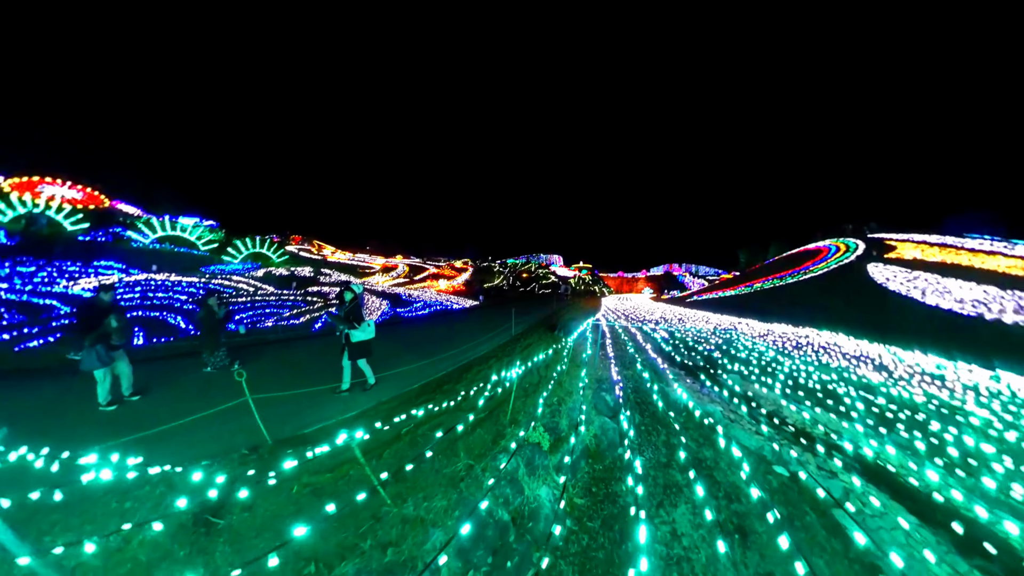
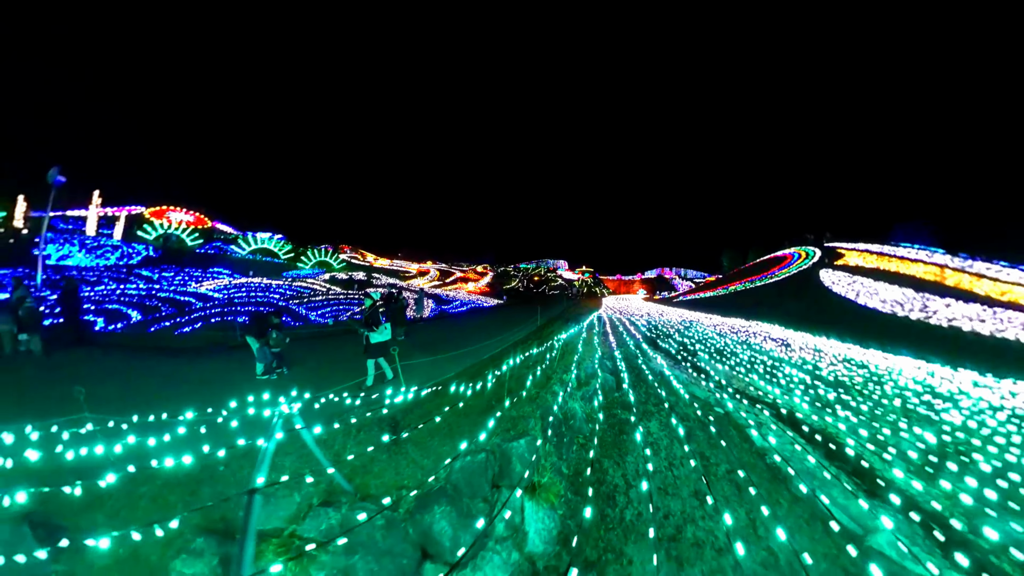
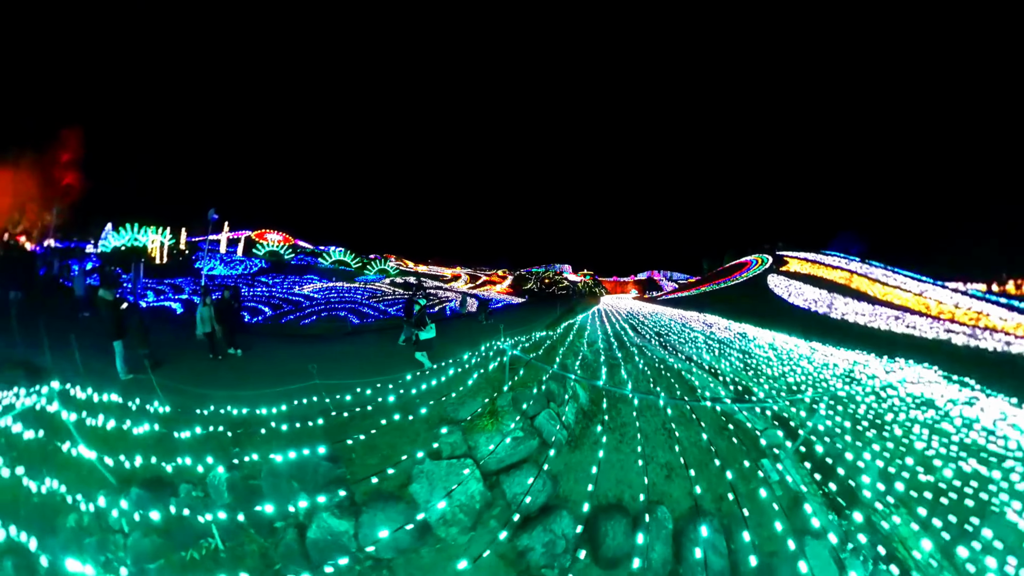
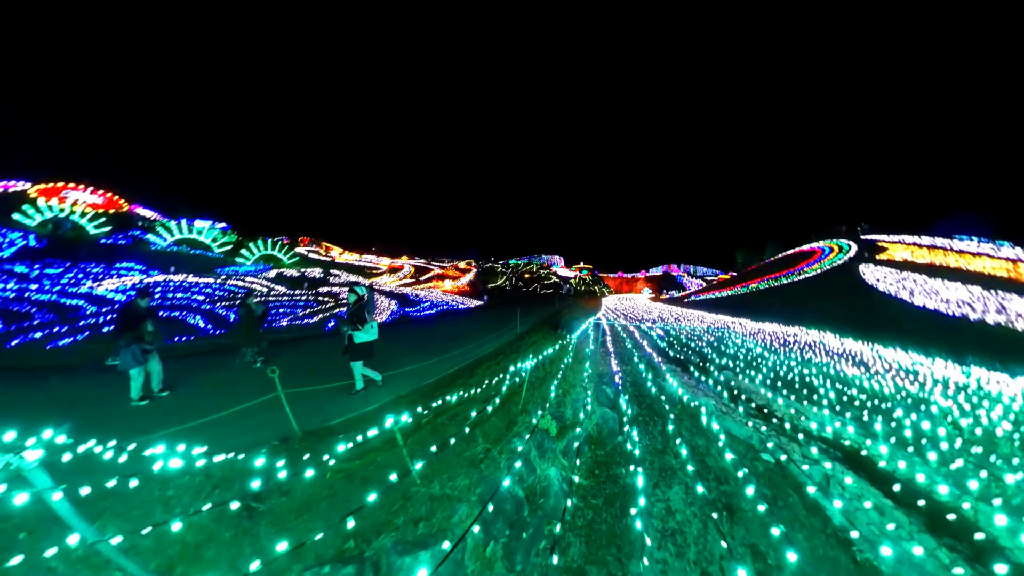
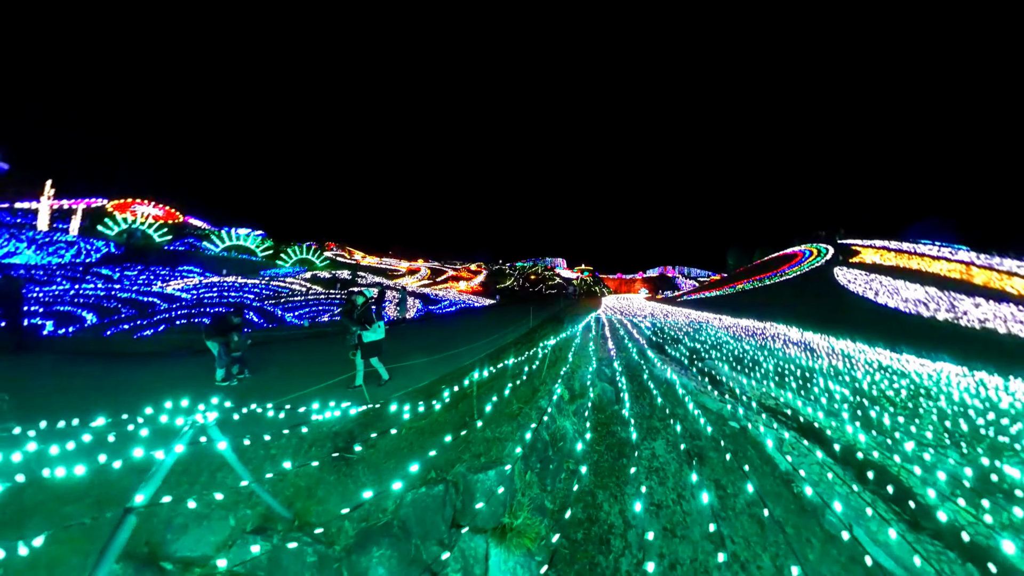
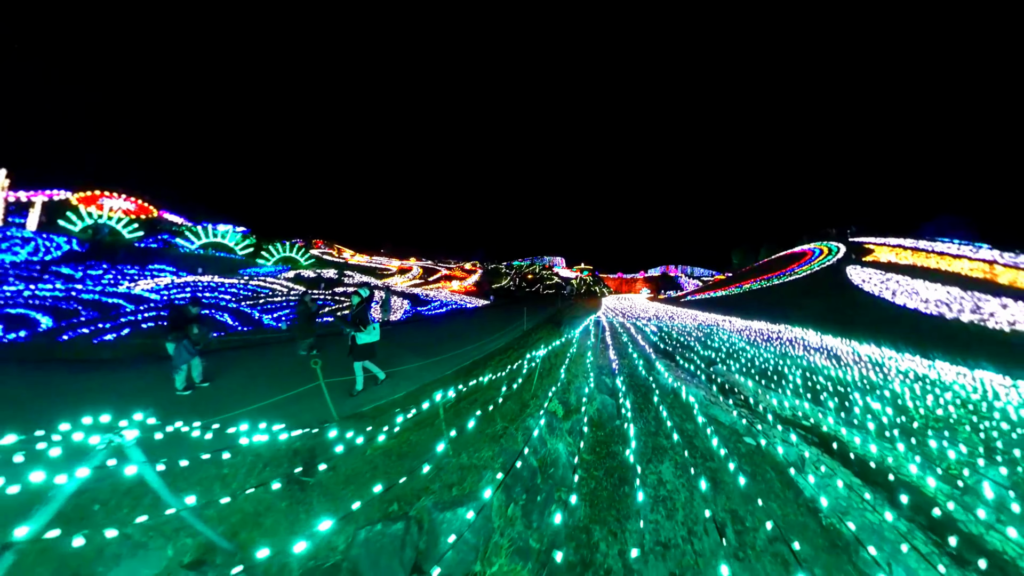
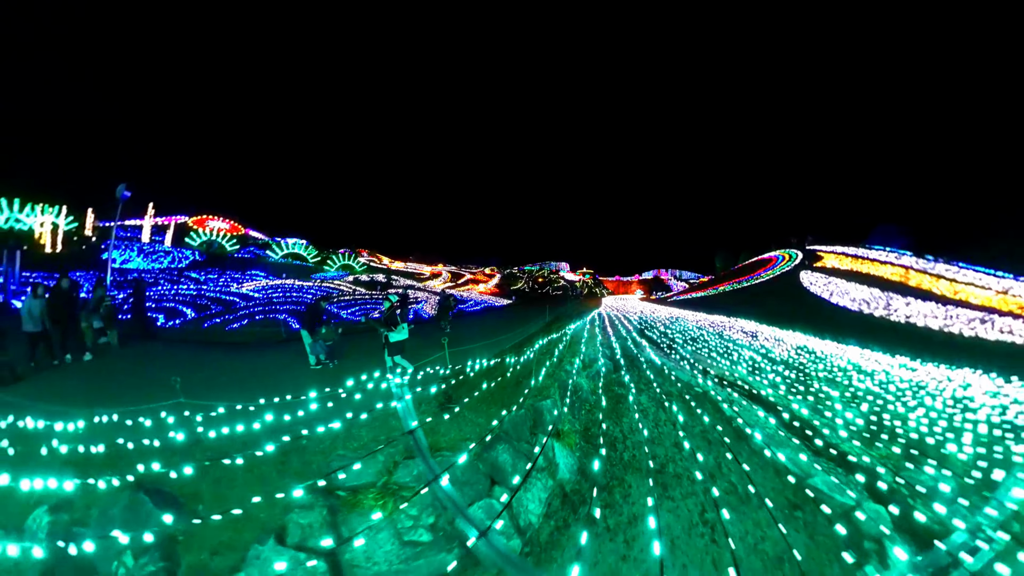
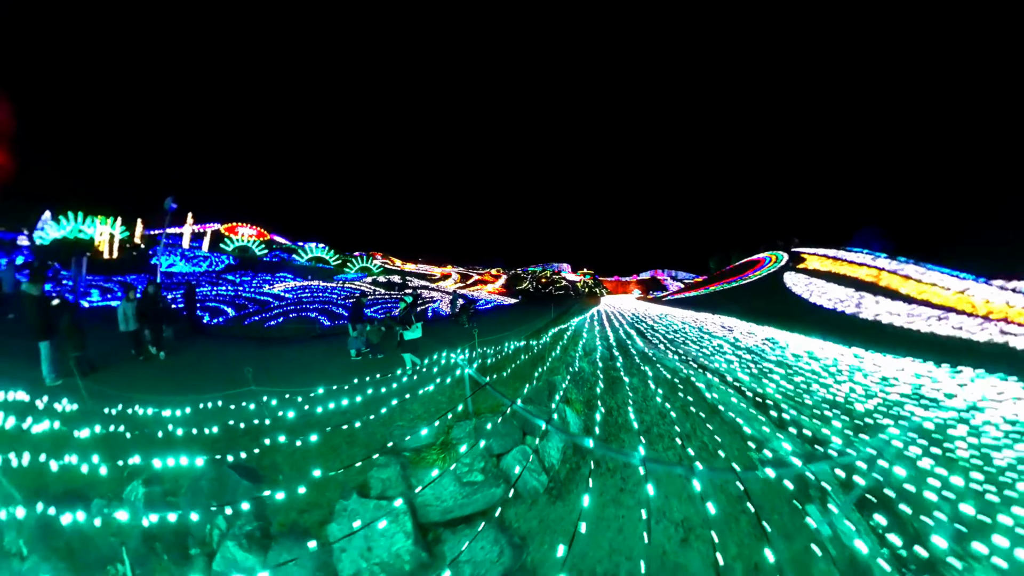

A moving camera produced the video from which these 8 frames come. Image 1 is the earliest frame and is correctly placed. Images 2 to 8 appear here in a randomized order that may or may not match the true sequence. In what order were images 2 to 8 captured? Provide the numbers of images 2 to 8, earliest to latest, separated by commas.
4, 6, 5, 2, 7, 8, 3
